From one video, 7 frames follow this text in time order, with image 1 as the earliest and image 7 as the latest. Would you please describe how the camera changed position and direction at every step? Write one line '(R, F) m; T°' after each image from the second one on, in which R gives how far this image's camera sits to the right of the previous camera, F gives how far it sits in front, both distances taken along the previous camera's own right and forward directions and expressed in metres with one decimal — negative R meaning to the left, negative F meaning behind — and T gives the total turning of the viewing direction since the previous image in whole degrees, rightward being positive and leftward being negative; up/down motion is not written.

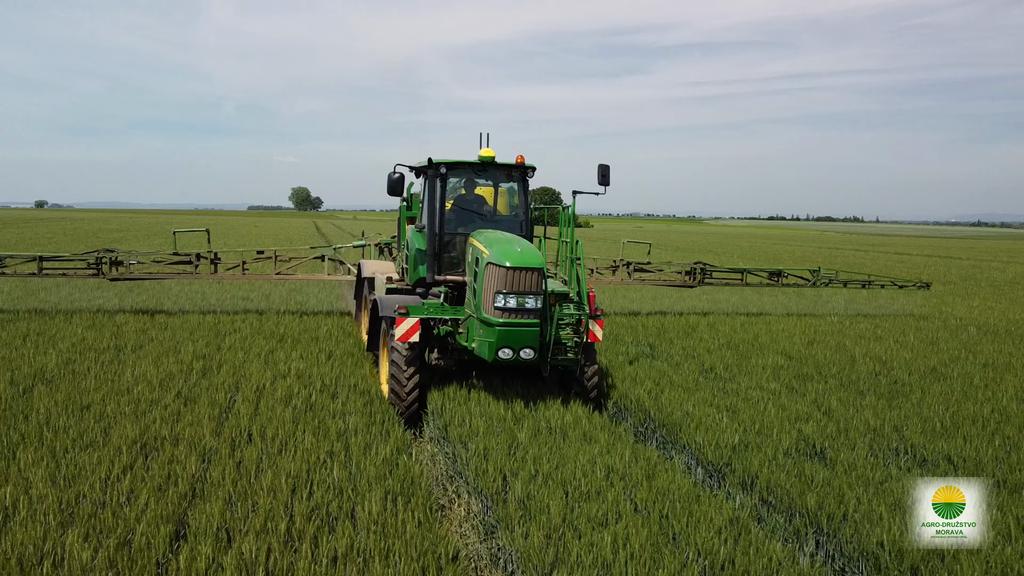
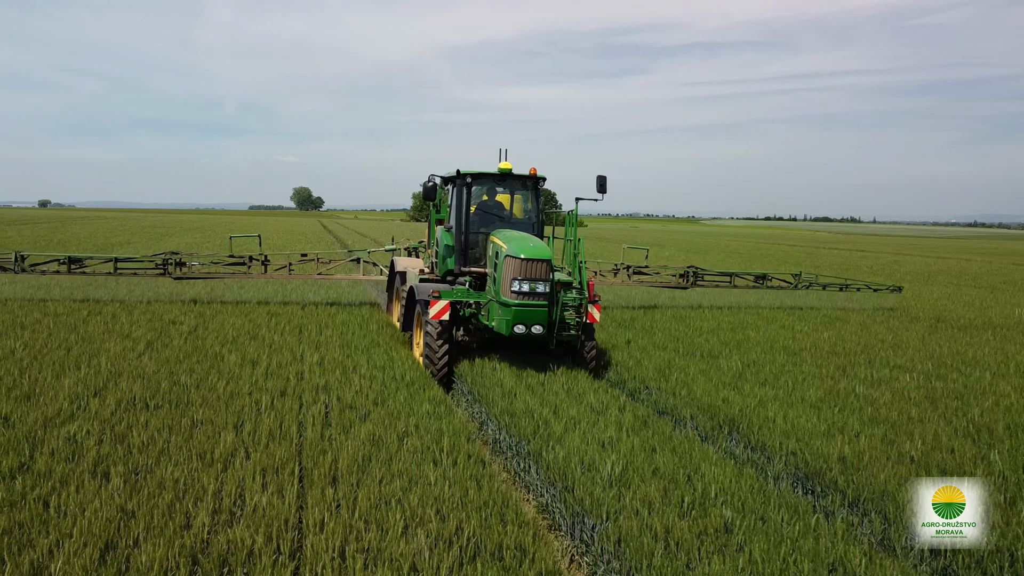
(-0.2, -0.8) m; 0°
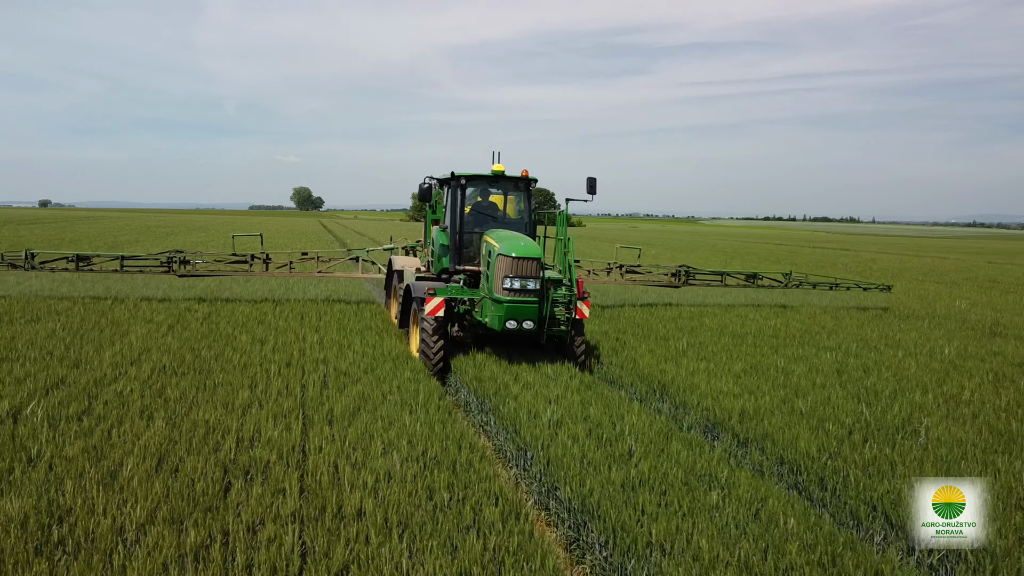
(-0.6, +0.9) m; 0°
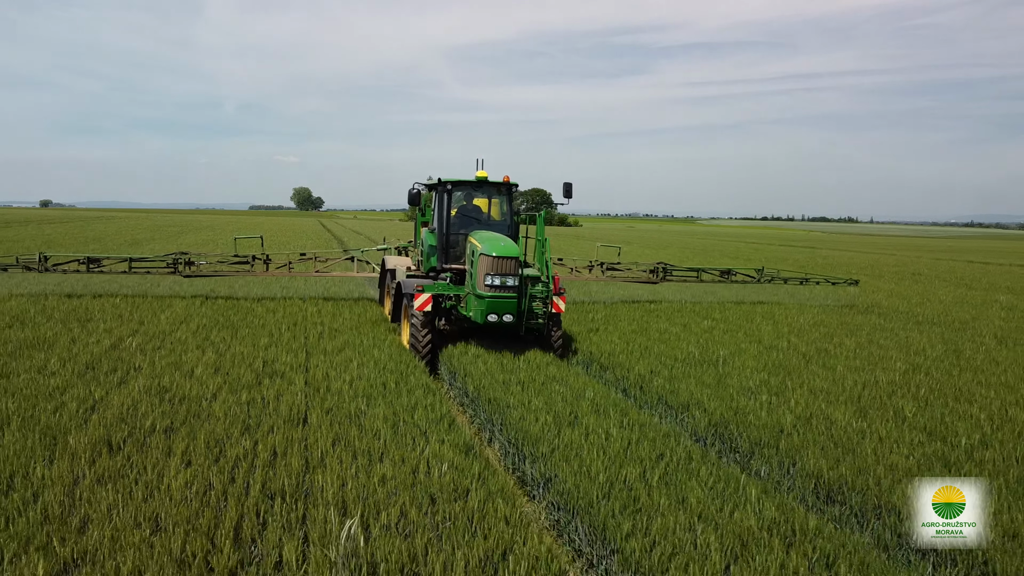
(+0.3, -0.8) m; 0°
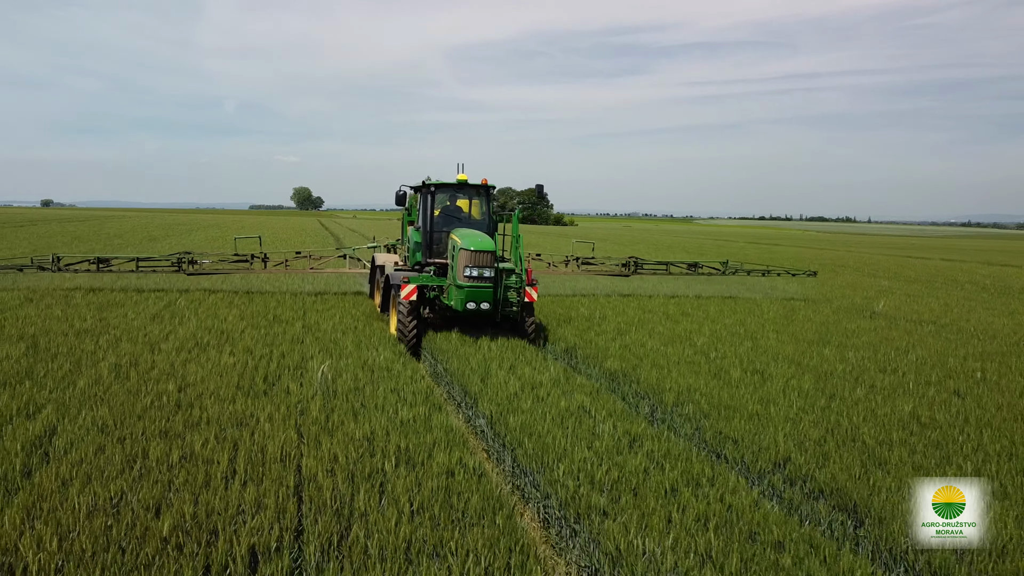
(-0.2, +0.7) m; 0°
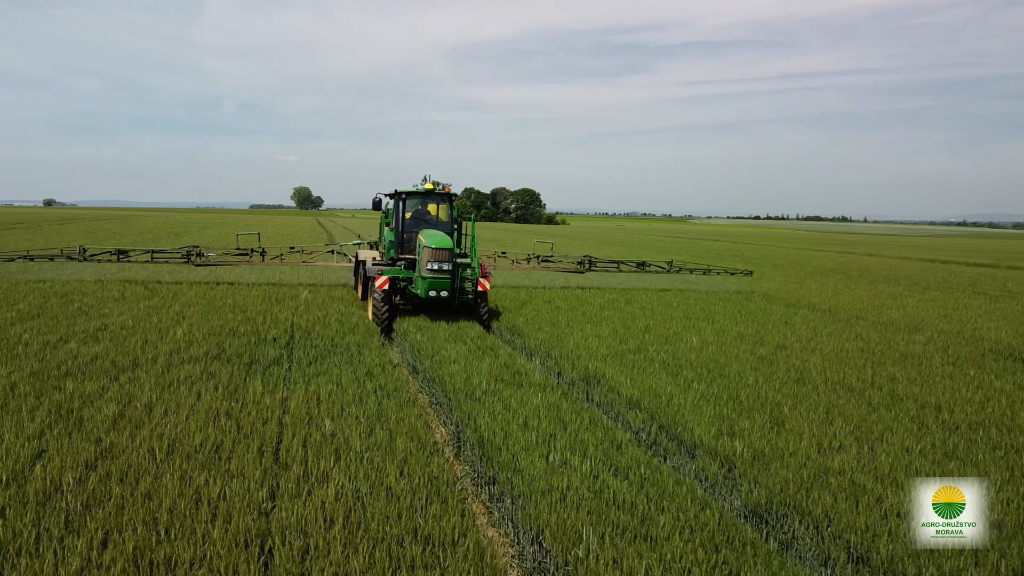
(+0.3, 0.0) m; 0°
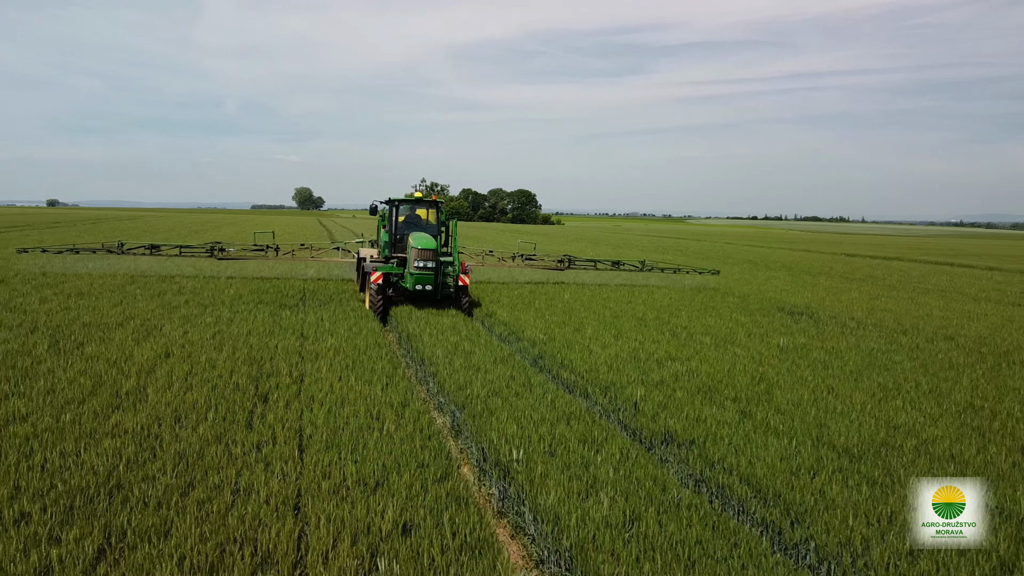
(+0.2, -0.7) m; 0°
